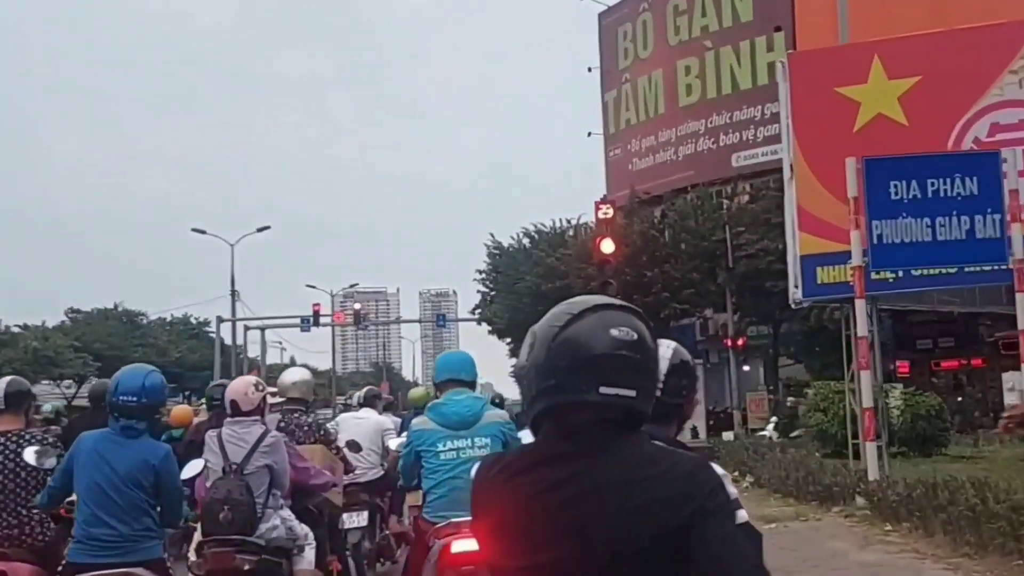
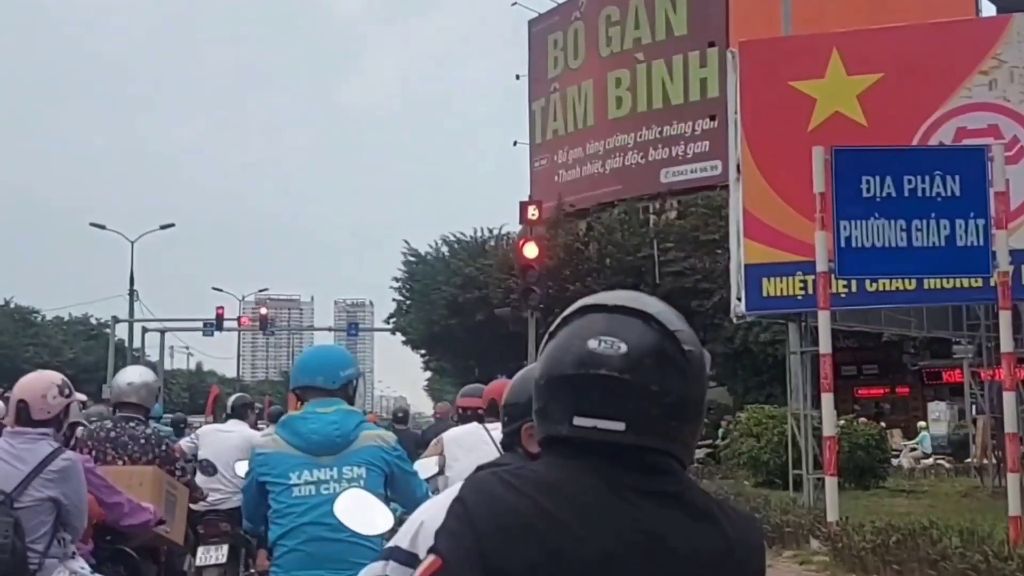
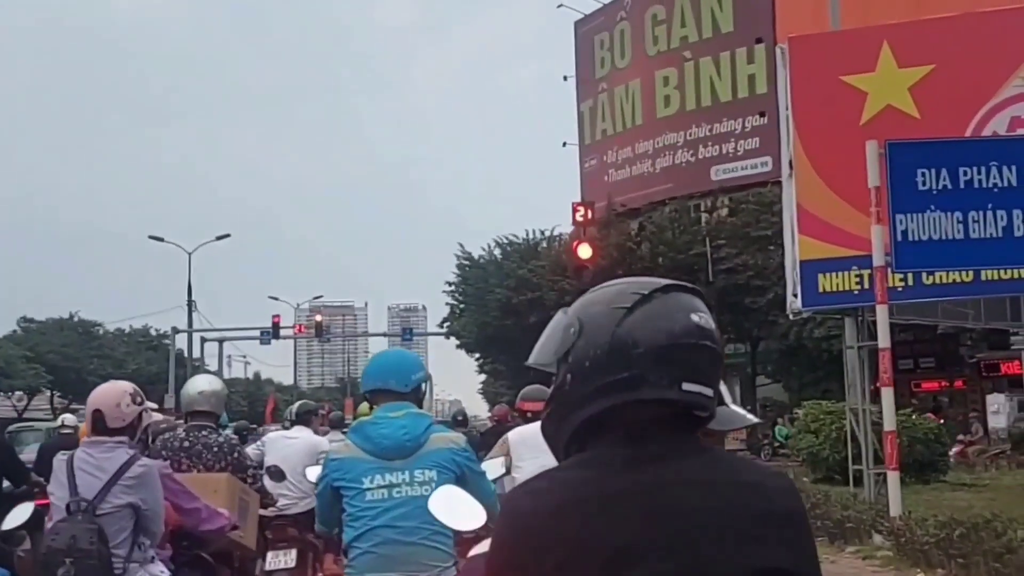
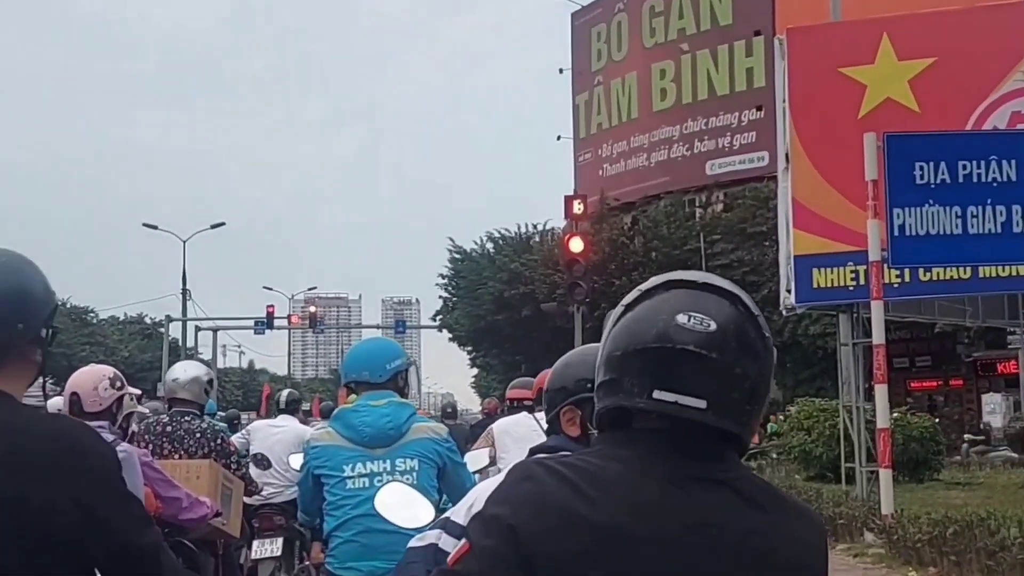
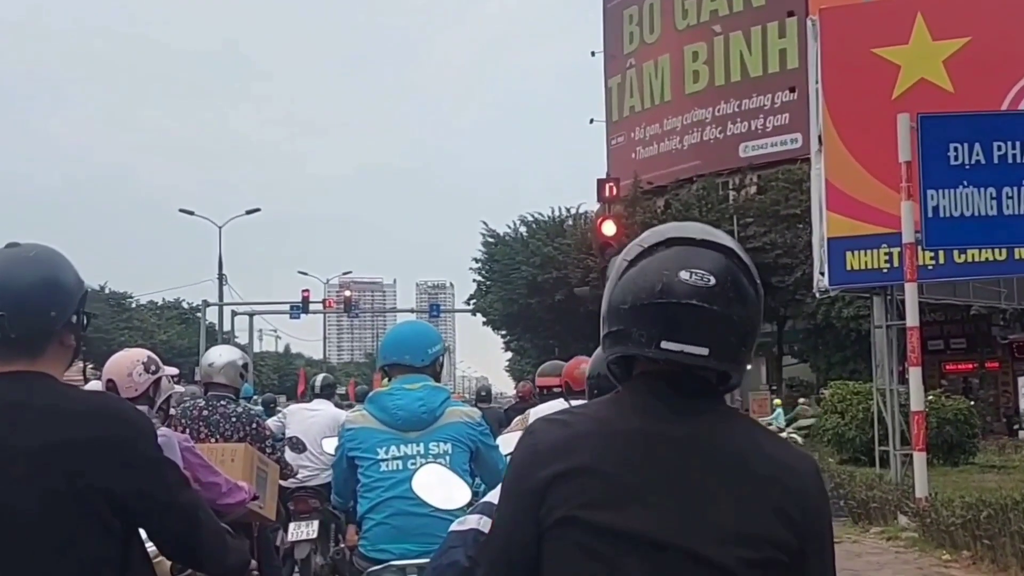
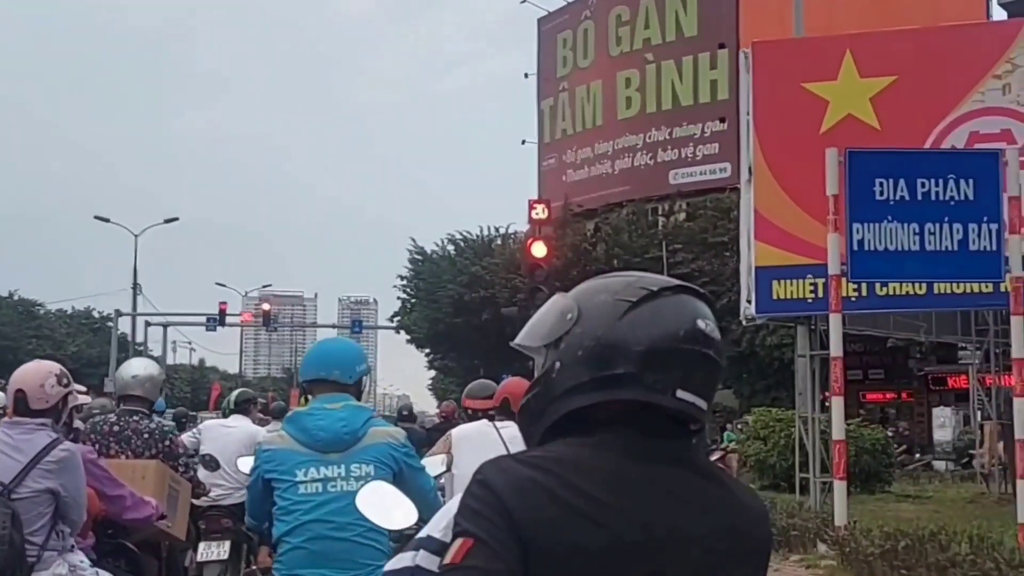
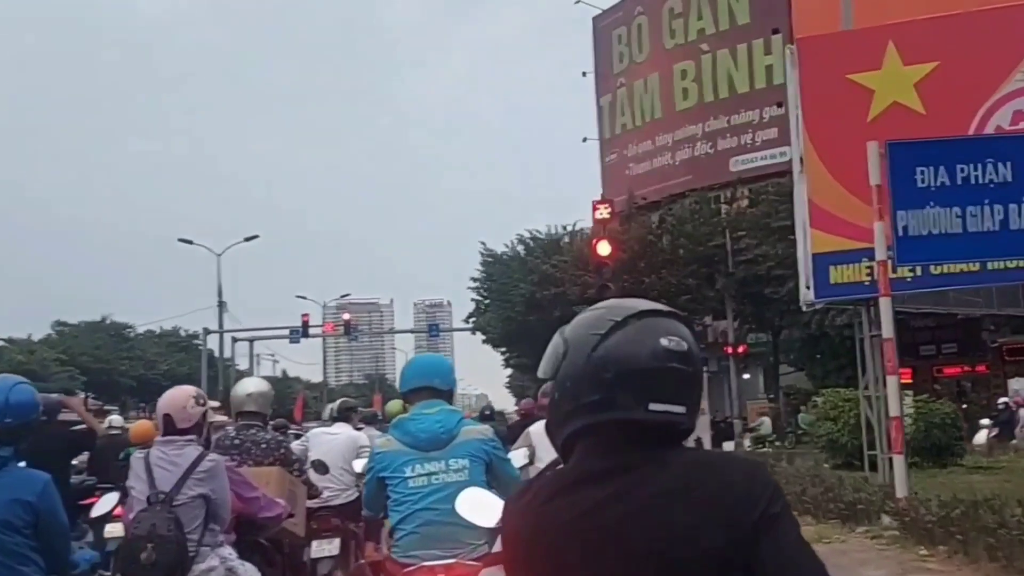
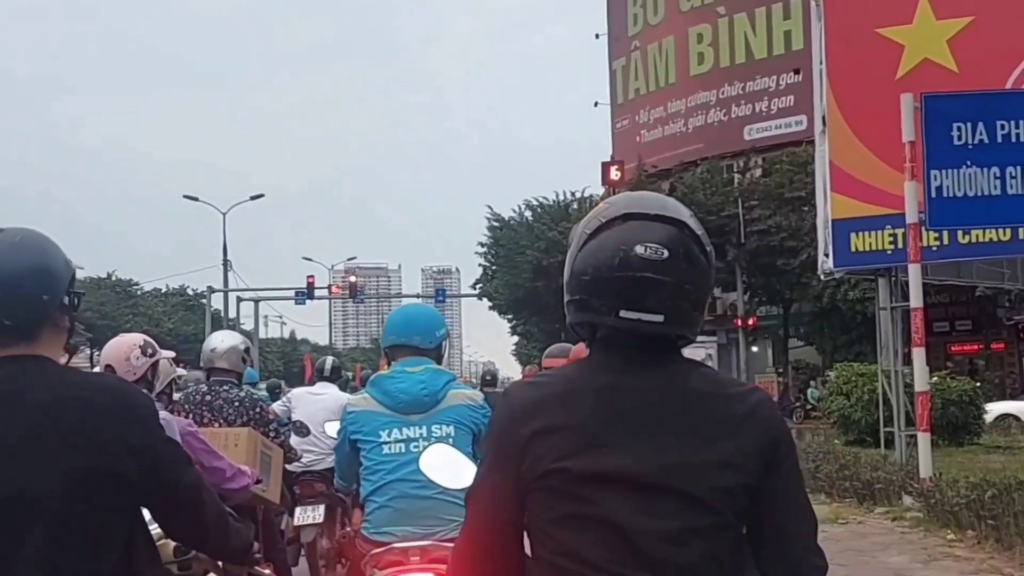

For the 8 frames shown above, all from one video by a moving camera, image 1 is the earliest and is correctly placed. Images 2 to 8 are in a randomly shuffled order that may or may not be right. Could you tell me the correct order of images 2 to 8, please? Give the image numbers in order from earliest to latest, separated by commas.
7, 3, 6, 2, 4, 5, 8
